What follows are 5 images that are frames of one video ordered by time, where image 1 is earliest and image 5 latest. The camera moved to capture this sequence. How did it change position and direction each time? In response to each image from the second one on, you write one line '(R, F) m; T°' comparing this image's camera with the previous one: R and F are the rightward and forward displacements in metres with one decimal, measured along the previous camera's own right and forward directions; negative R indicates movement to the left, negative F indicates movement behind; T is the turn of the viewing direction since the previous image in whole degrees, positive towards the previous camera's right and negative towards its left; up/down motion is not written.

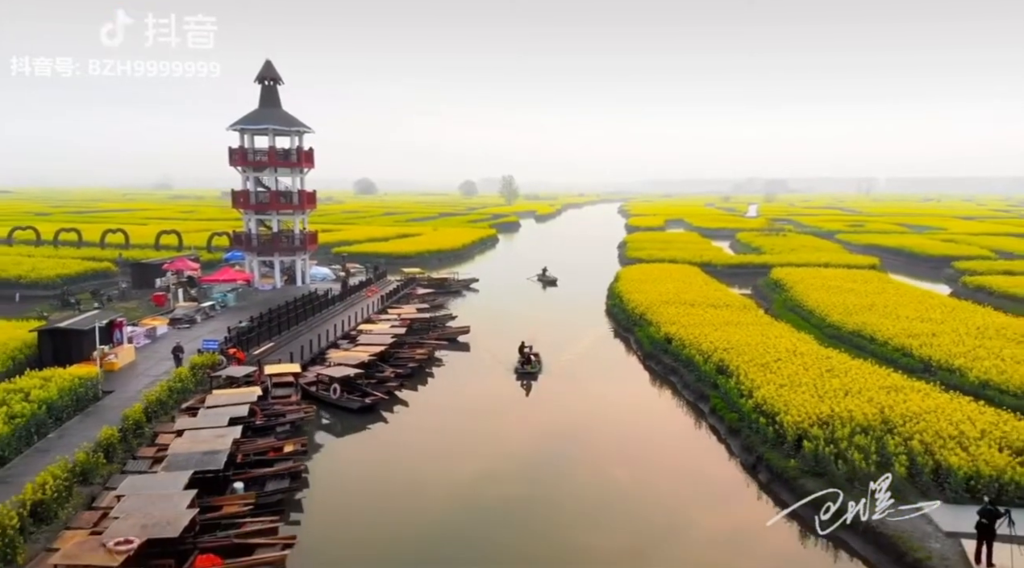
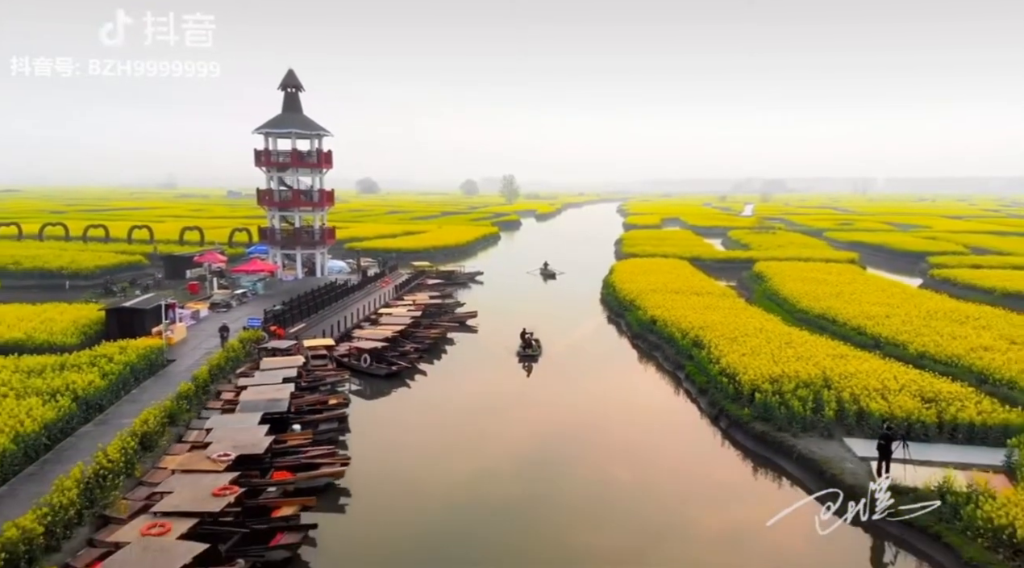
(-0.1, -2.9) m; 0°
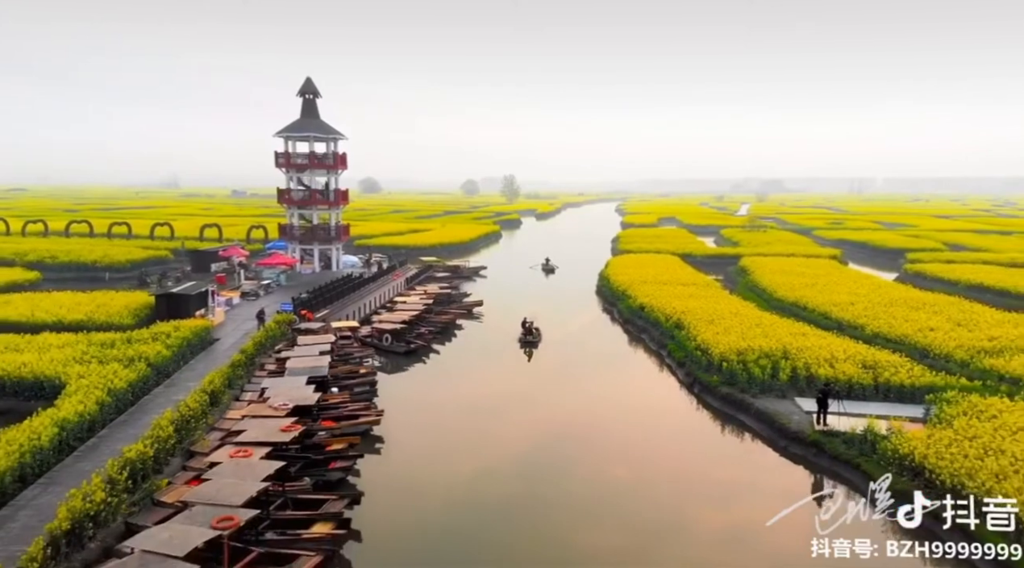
(-0.1, -2.8) m; 0°
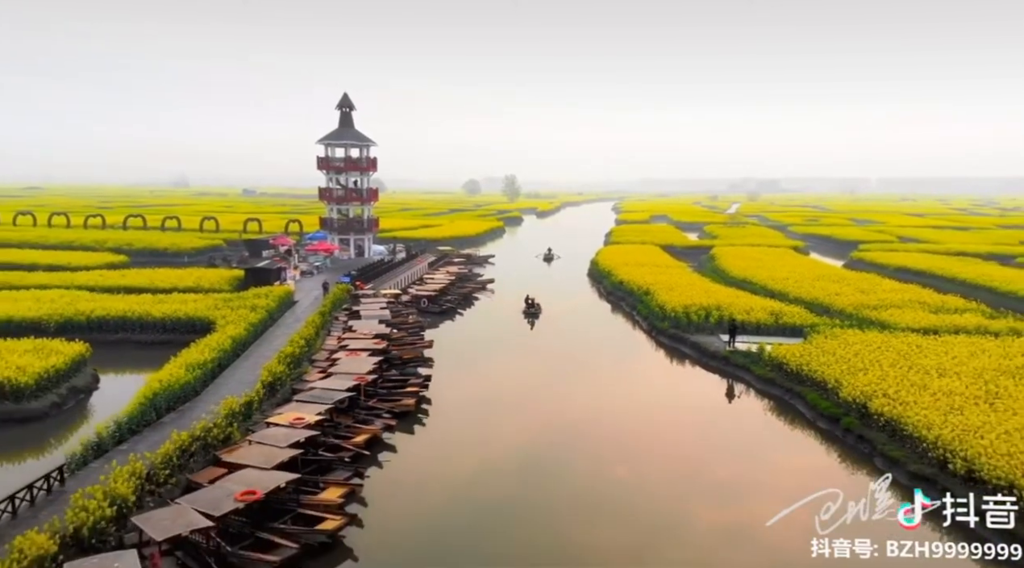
(-0.3, -7.4) m; 0°
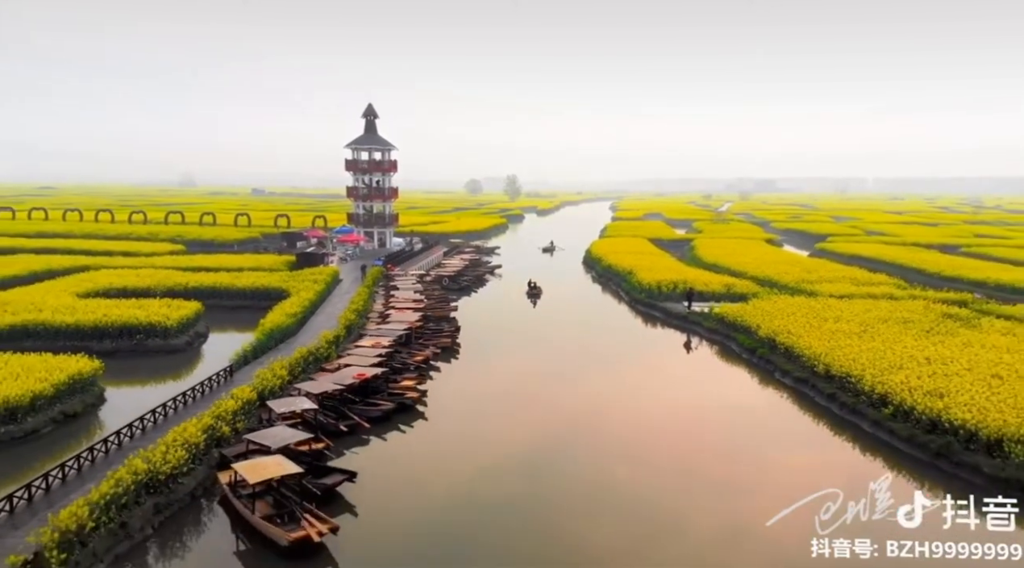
(-0.3, -6.6) m; 0°
